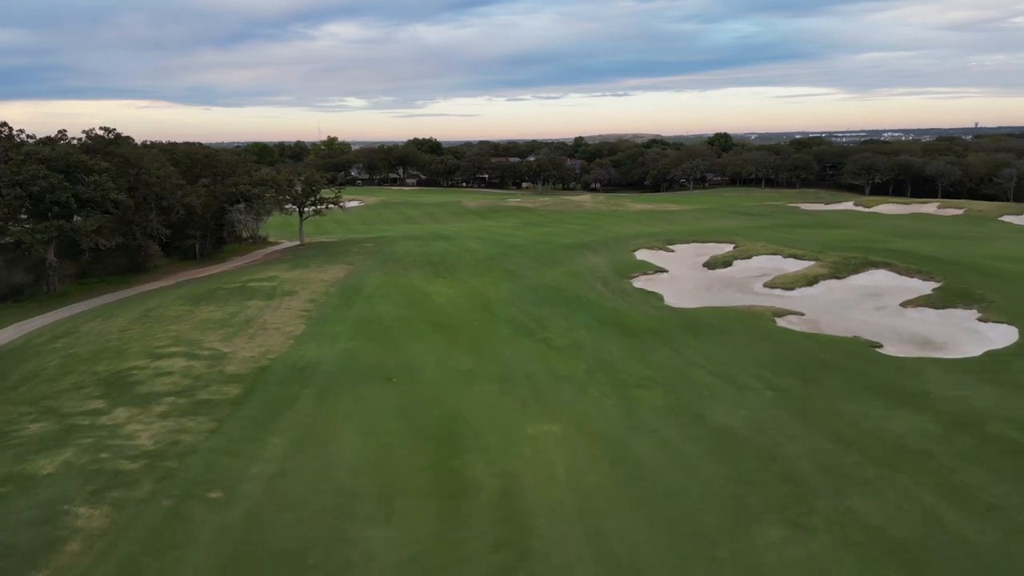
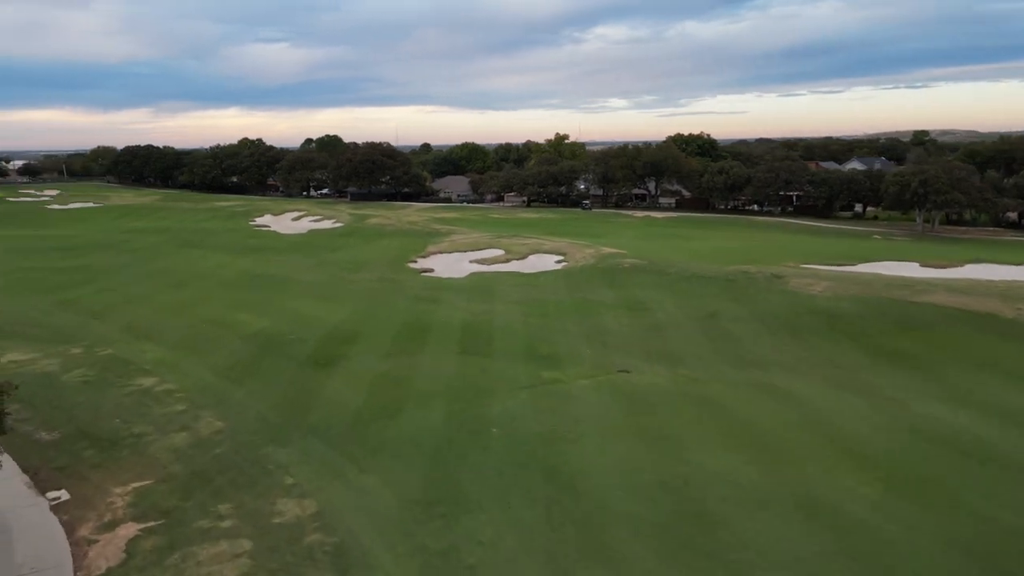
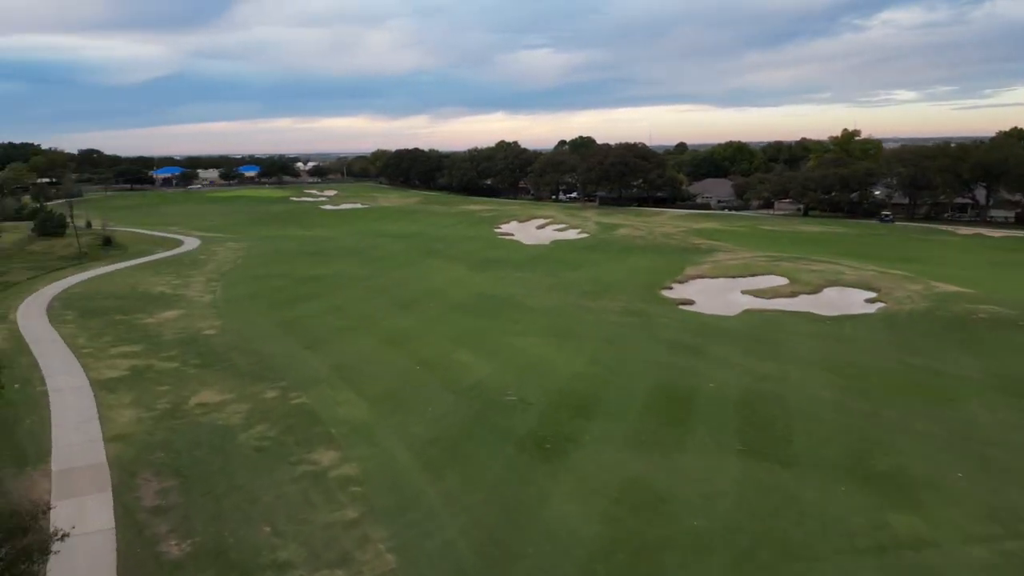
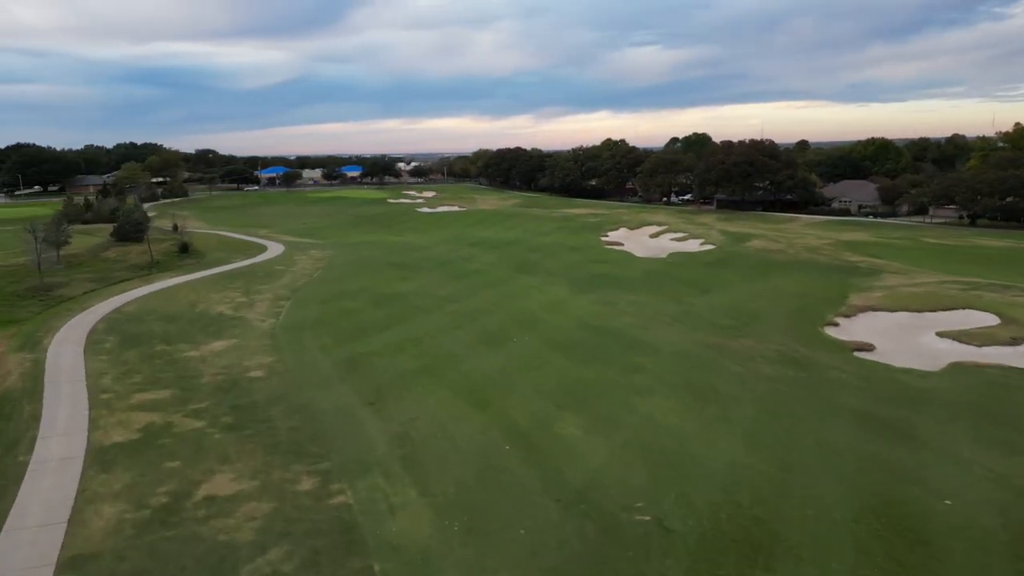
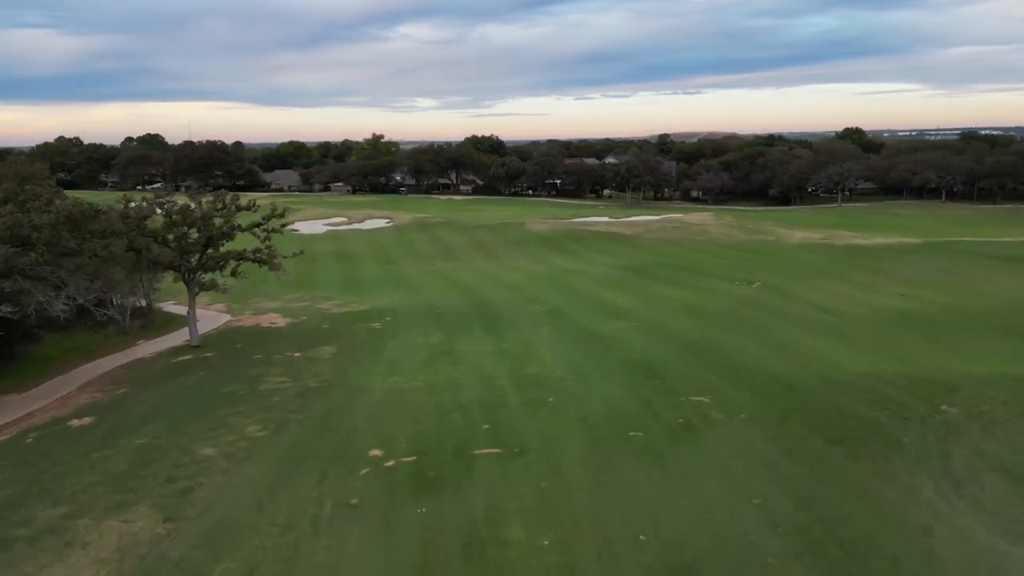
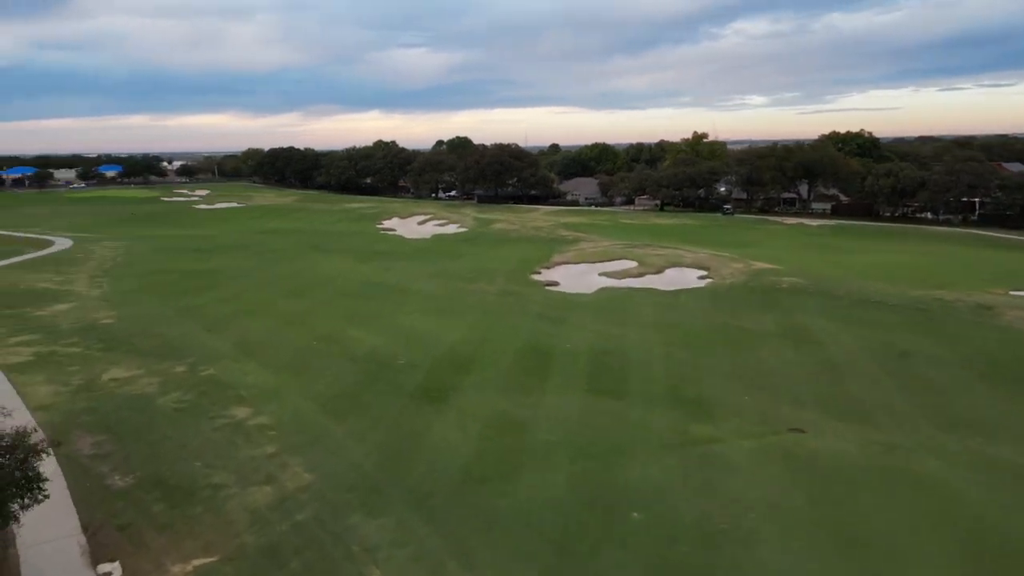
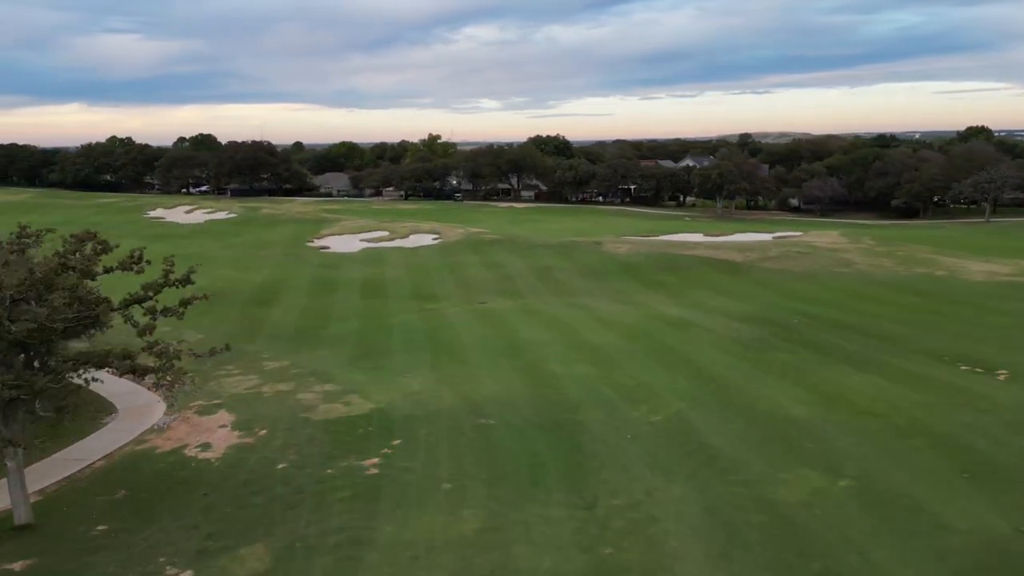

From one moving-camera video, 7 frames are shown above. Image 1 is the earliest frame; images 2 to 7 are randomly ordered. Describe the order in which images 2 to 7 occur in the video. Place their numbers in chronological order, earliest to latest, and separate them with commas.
5, 7, 2, 6, 3, 4
